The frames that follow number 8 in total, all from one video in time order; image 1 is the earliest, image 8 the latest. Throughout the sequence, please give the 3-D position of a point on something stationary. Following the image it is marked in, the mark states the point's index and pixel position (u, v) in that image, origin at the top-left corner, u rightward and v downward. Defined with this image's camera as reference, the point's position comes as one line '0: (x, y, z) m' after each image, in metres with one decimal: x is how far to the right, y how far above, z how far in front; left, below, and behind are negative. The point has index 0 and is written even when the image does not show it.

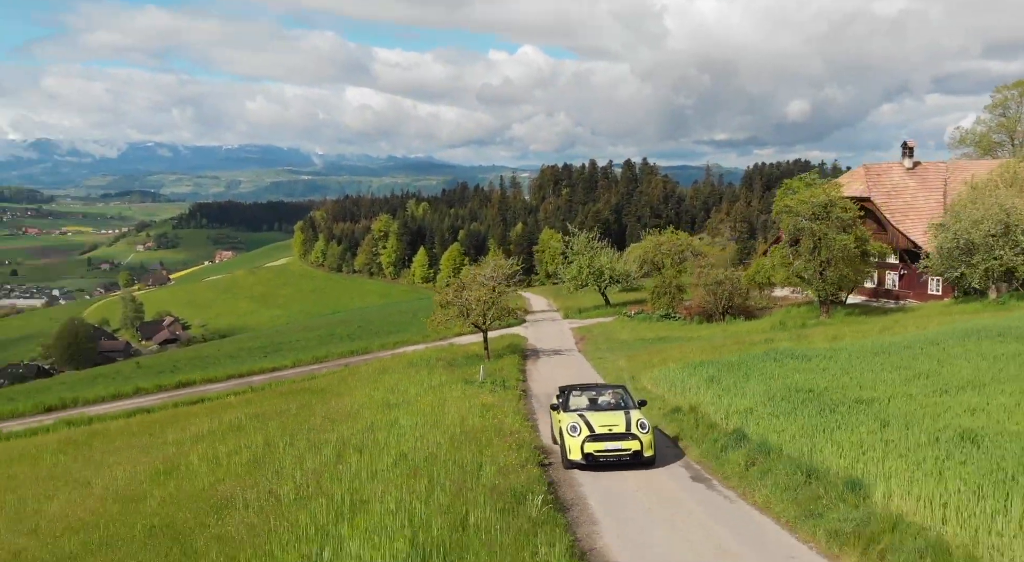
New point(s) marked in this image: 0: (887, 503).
0: (+4.8, -3.0, +12.4) m
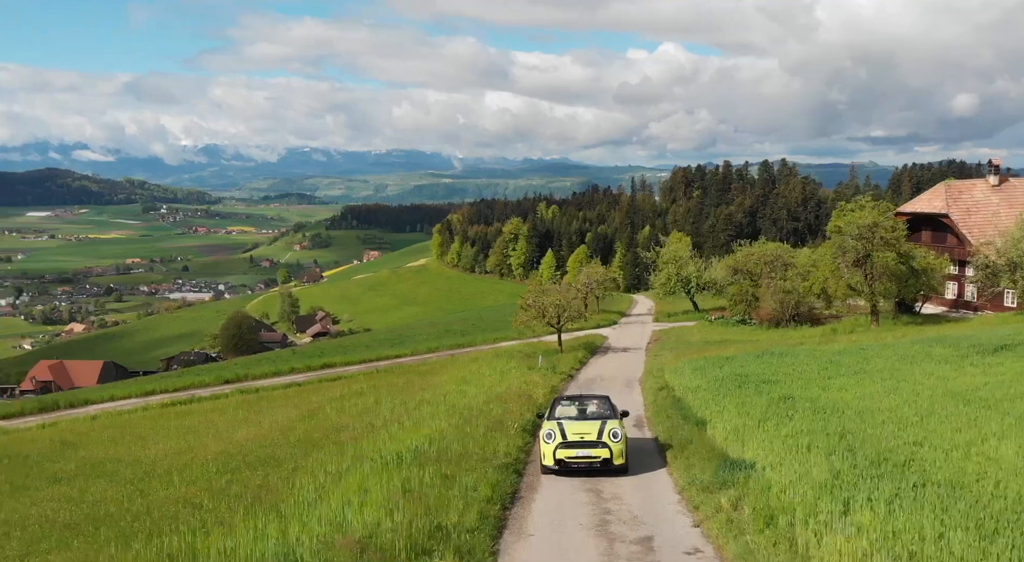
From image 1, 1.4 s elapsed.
0: (+4.3, -3.5, +20.6) m
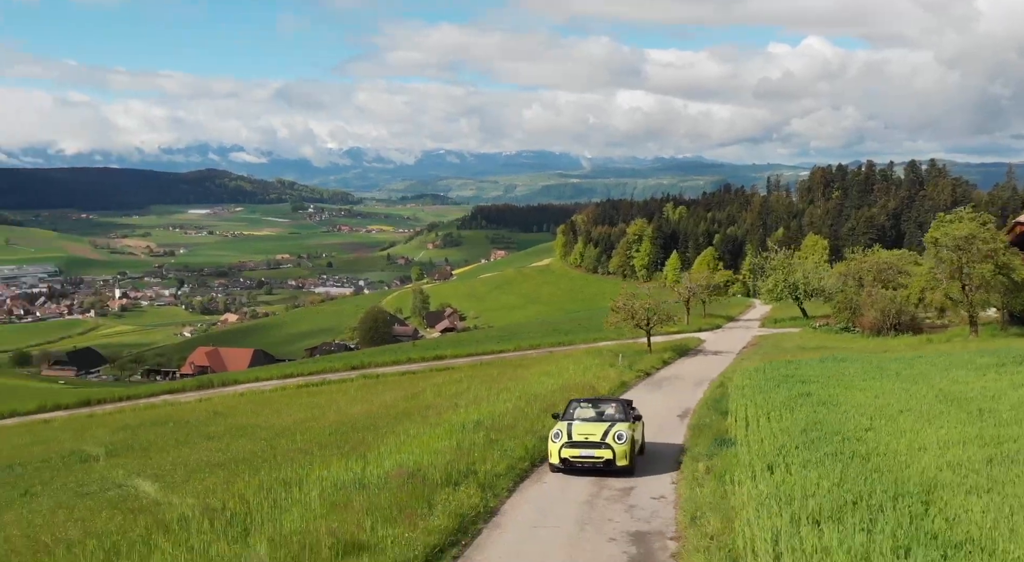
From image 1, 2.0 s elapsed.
0: (+5.7, -3.8, +24.3) m
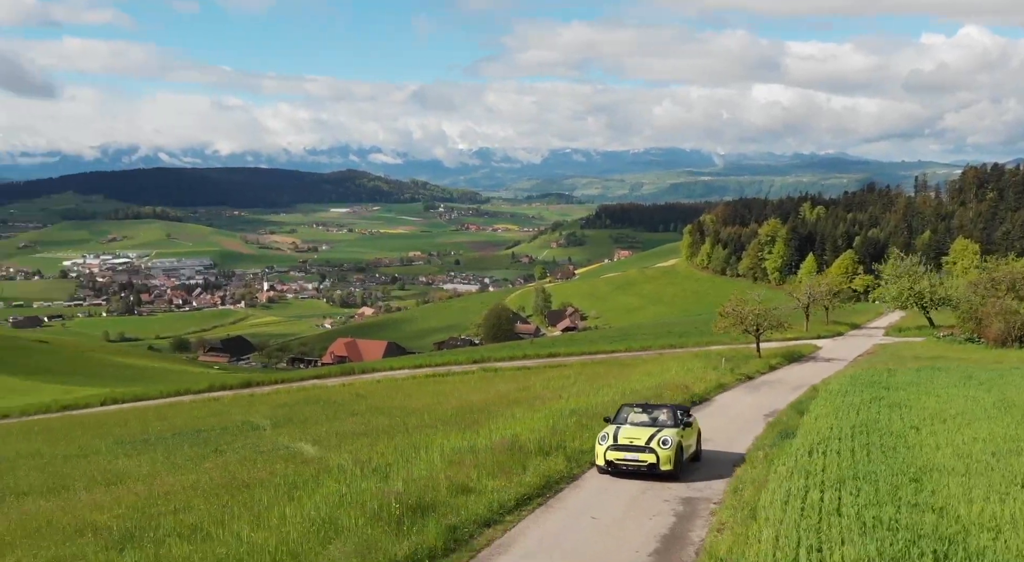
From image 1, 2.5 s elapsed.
0: (+8.7, -4.1, +27.1) m
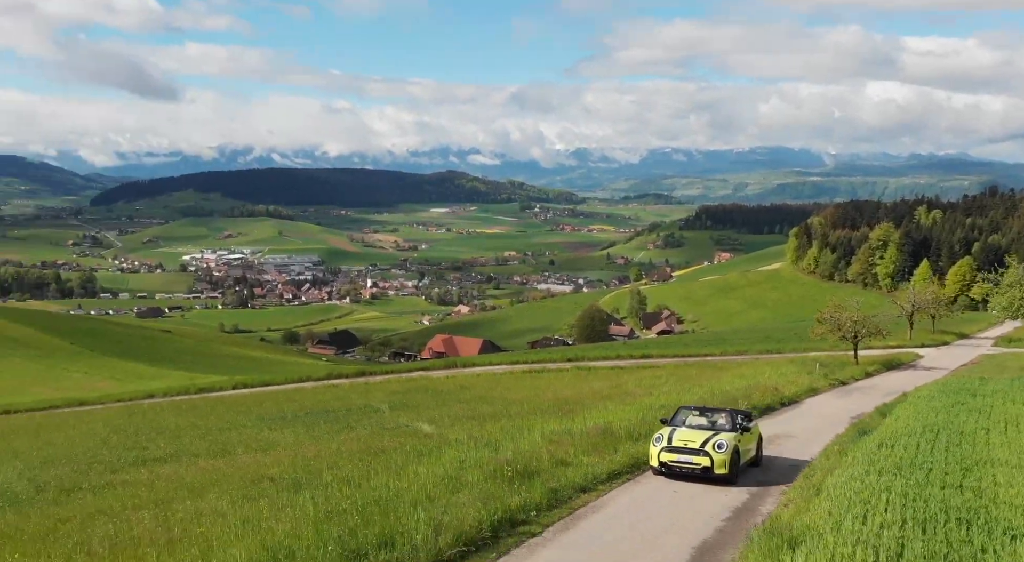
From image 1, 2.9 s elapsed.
0: (+11.8, -4.4, +28.5) m
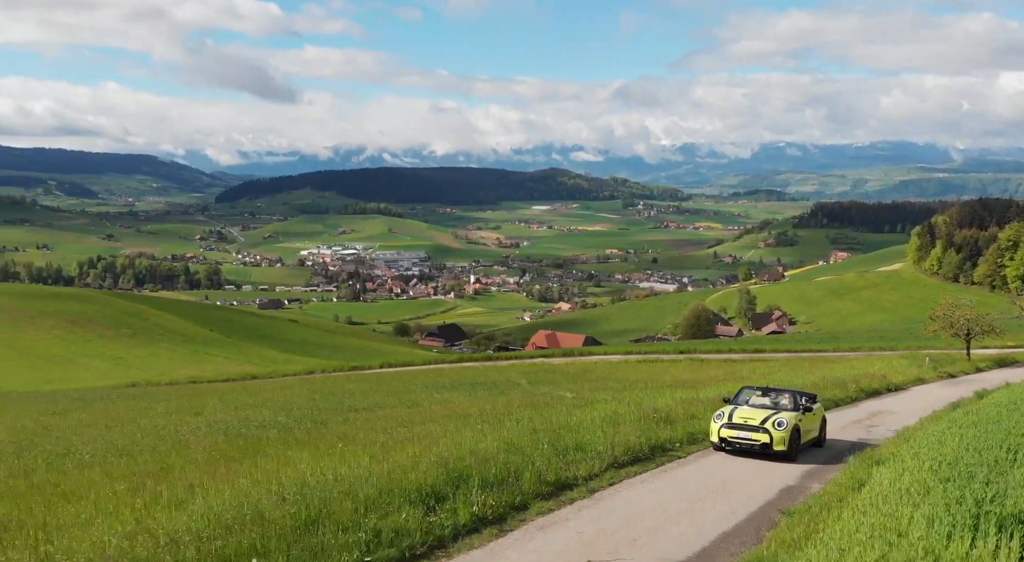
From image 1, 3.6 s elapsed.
0: (+16.6, -4.2, +31.7) m
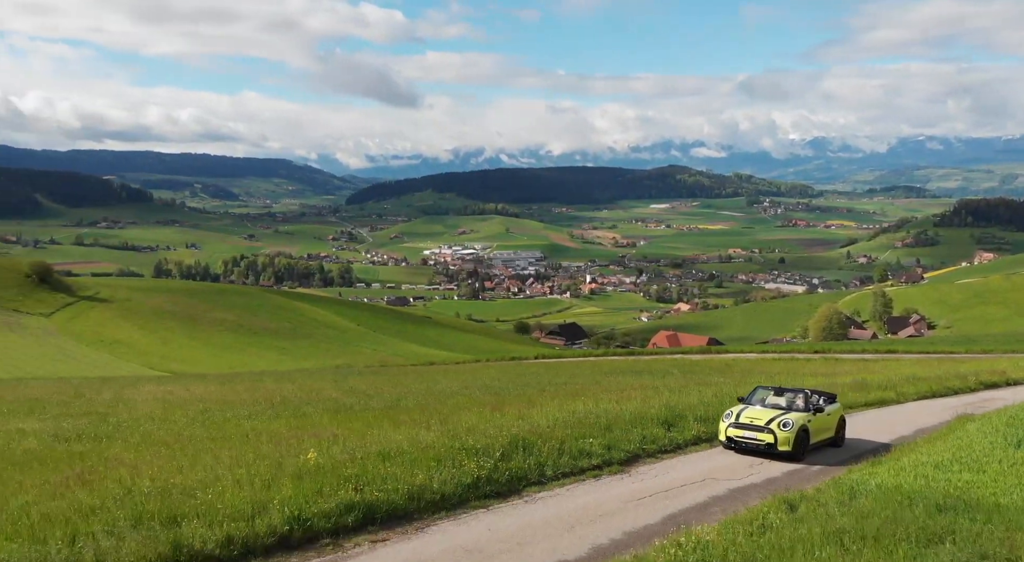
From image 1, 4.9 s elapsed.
0: (+23.6, -4.5, +36.5) m
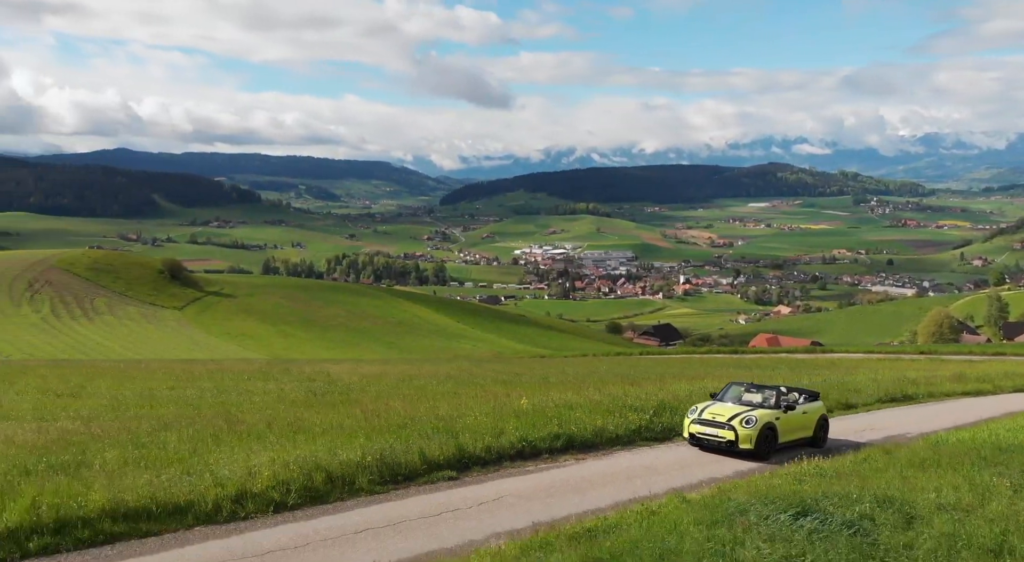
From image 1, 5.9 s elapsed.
0: (+29.1, -4.6, +38.2) m
